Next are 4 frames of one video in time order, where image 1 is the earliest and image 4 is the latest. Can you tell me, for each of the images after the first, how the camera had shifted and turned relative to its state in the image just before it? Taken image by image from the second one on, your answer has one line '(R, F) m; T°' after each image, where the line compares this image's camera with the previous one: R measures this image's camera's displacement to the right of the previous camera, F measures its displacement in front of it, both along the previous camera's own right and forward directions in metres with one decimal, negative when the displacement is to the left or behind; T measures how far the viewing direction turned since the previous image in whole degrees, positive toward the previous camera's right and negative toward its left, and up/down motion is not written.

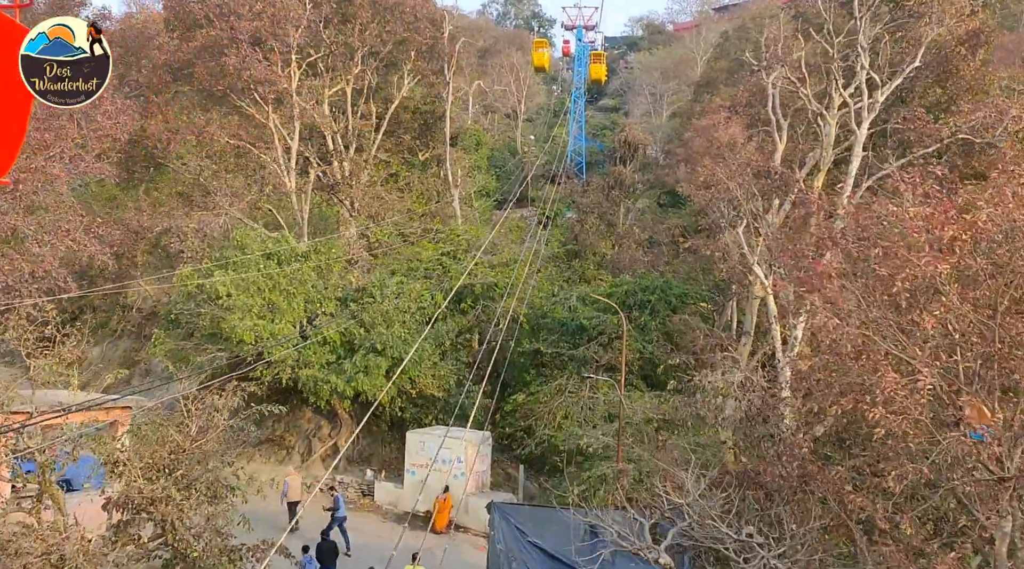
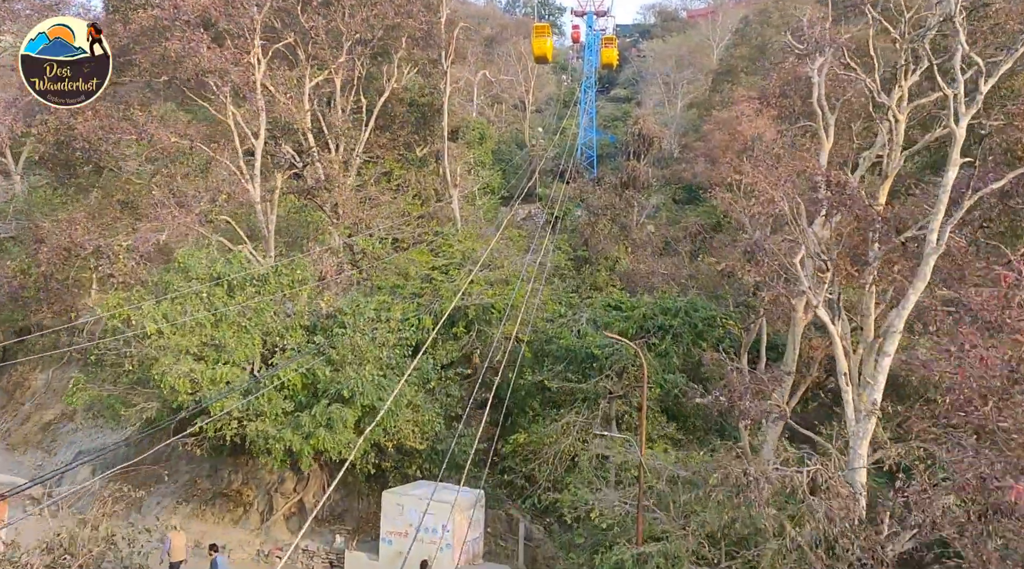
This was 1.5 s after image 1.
(+0.2, +2.6) m; -1°
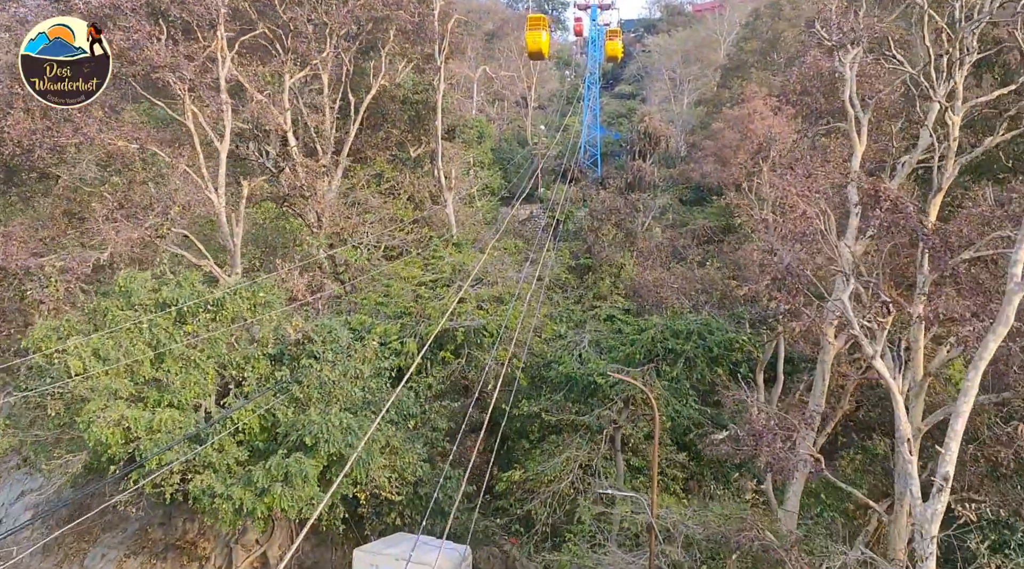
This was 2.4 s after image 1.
(+0.2, +1.7) m; 0°
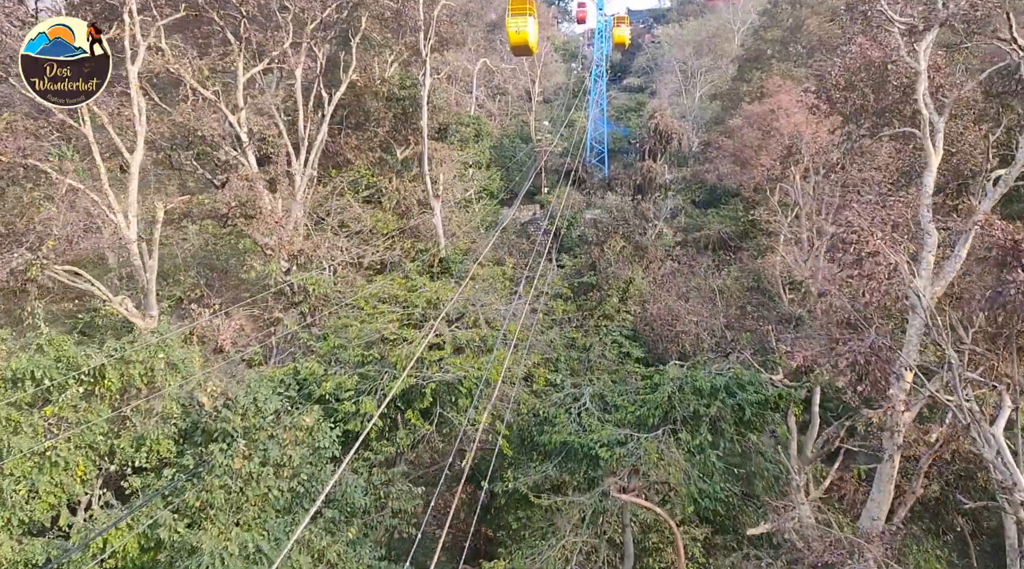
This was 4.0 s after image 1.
(+0.4, +2.9) m; -1°
